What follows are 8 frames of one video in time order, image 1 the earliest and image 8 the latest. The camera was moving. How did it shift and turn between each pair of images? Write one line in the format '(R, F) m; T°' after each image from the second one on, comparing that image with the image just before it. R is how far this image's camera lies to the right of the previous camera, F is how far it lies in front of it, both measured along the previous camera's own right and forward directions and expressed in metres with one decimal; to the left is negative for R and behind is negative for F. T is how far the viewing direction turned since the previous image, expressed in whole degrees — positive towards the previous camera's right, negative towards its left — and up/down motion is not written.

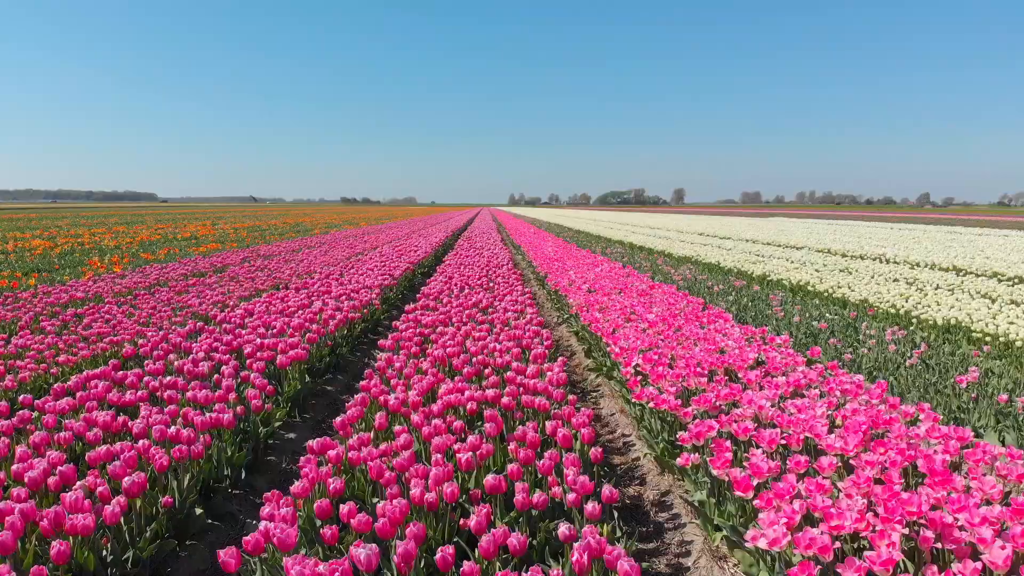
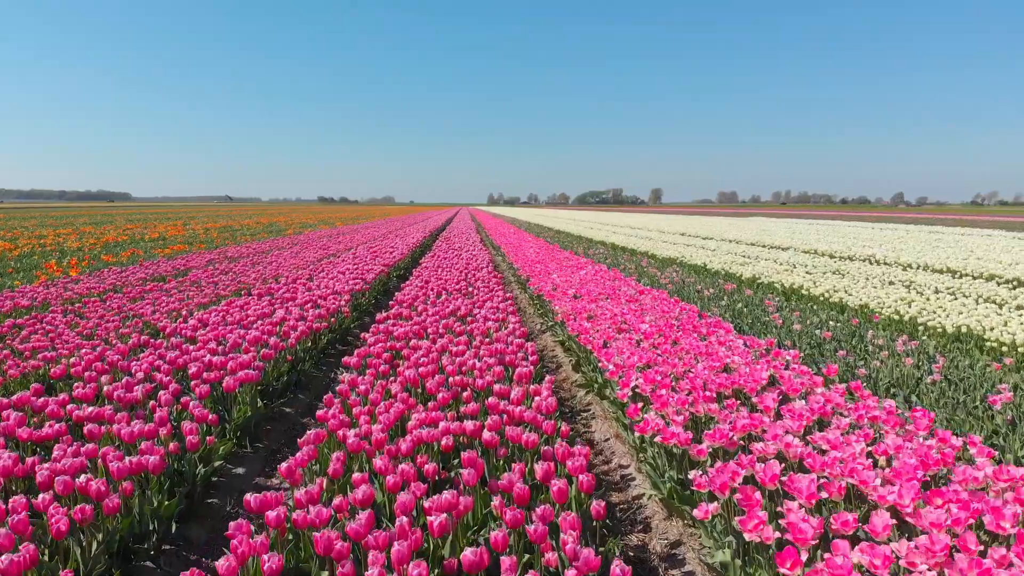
(0.0, +0.5) m; +1°
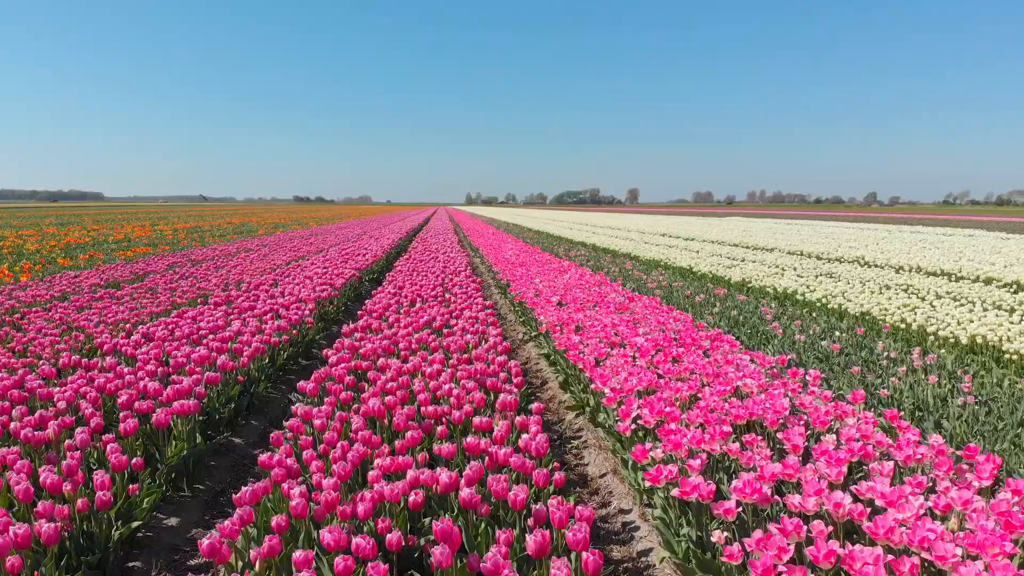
(0.0, +0.5) m; +2°
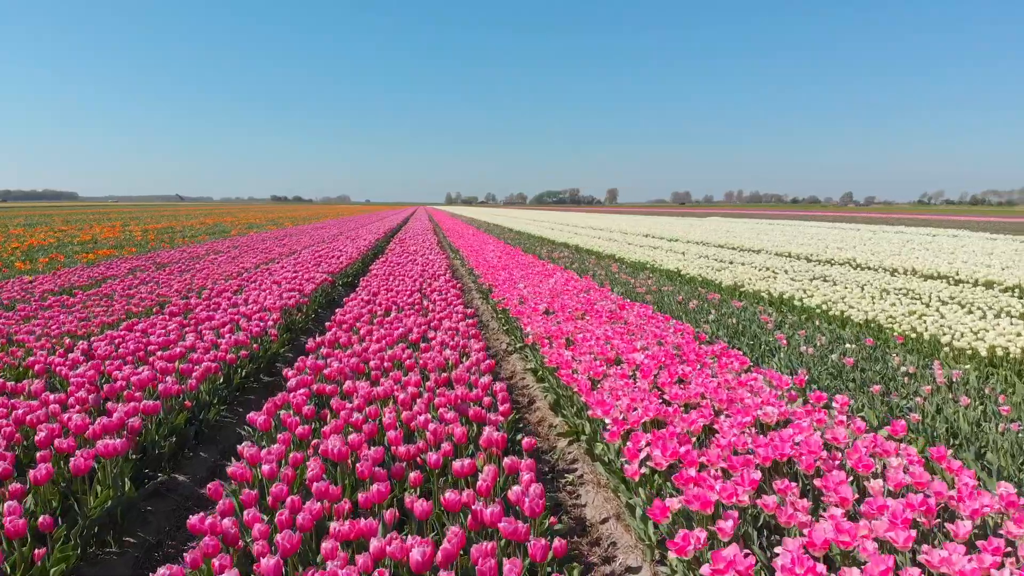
(0.0, +0.5) m; +1°
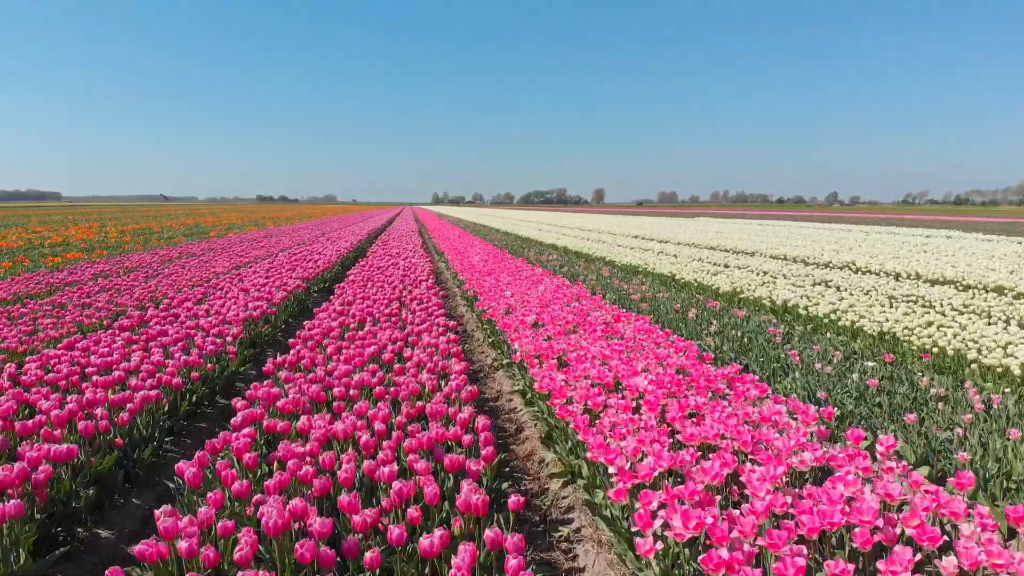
(0.0, +0.5) m; +1°
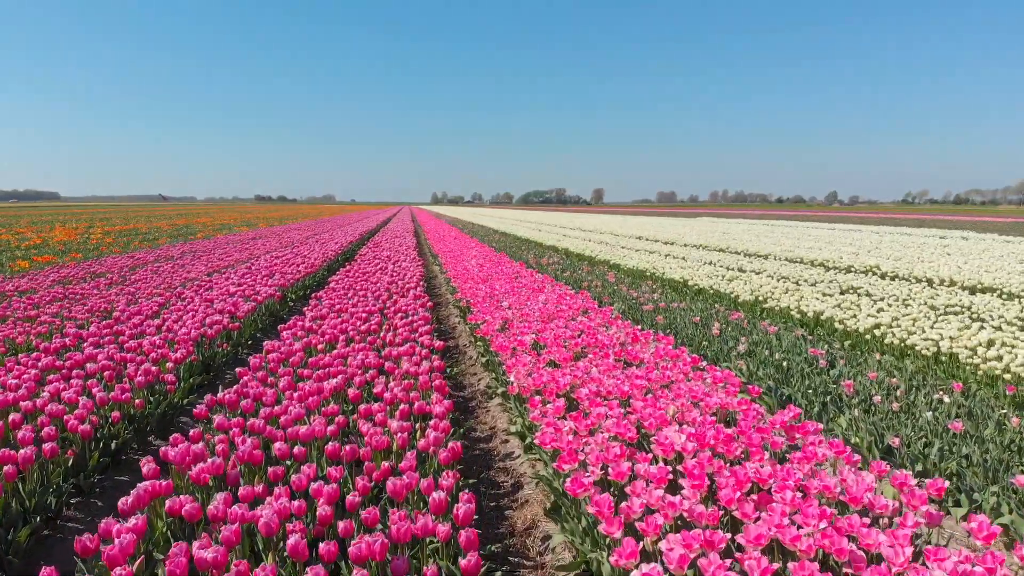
(0.0, +0.9) m; 0°
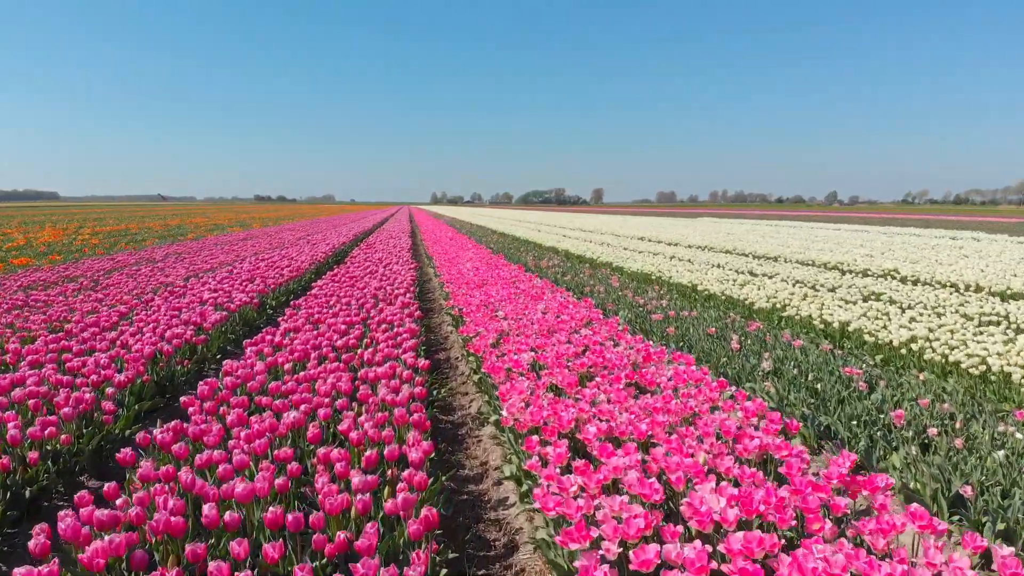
(0.0, +0.6) m; 0°
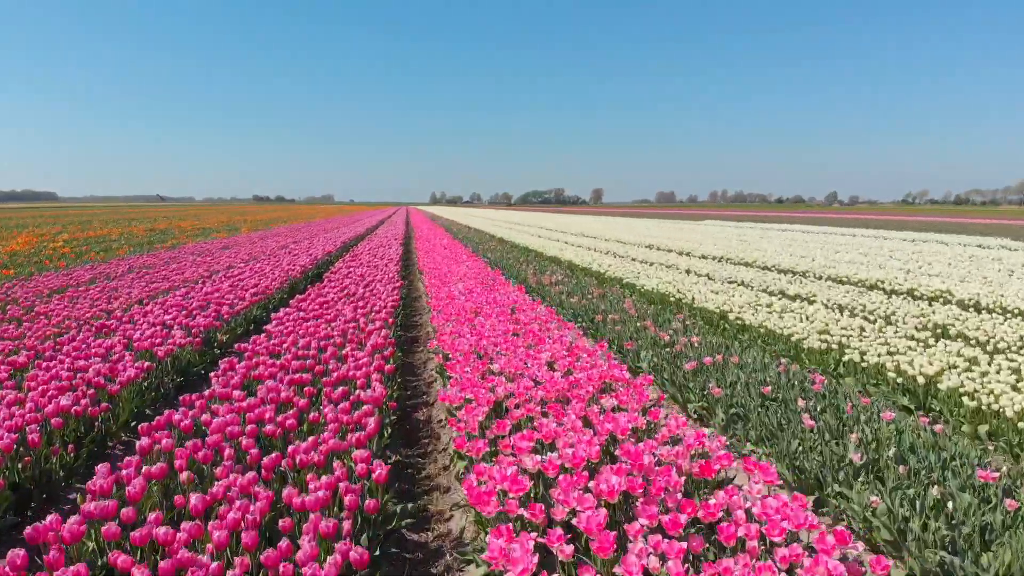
(0.0, +1.3) m; 0°
